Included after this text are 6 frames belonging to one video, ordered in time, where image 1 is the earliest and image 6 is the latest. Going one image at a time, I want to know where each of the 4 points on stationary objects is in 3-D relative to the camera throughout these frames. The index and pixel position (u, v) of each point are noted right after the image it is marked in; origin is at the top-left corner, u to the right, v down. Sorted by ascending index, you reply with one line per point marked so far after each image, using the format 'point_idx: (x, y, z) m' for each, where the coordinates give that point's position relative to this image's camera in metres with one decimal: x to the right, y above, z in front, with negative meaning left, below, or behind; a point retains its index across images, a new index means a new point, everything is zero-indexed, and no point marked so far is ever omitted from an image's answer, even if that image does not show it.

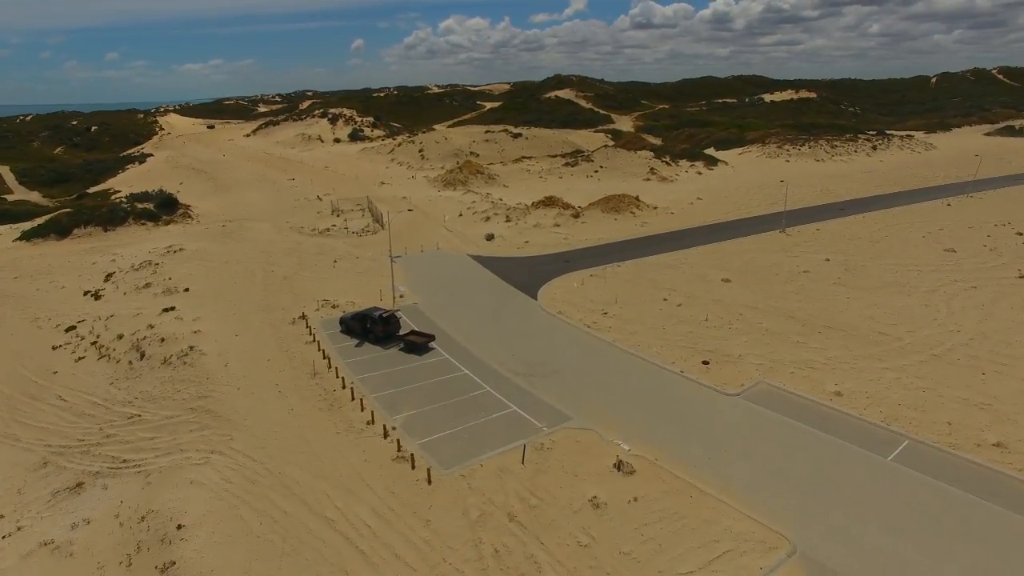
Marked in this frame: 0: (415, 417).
0: (-2.8, -3.9, +19.3) m
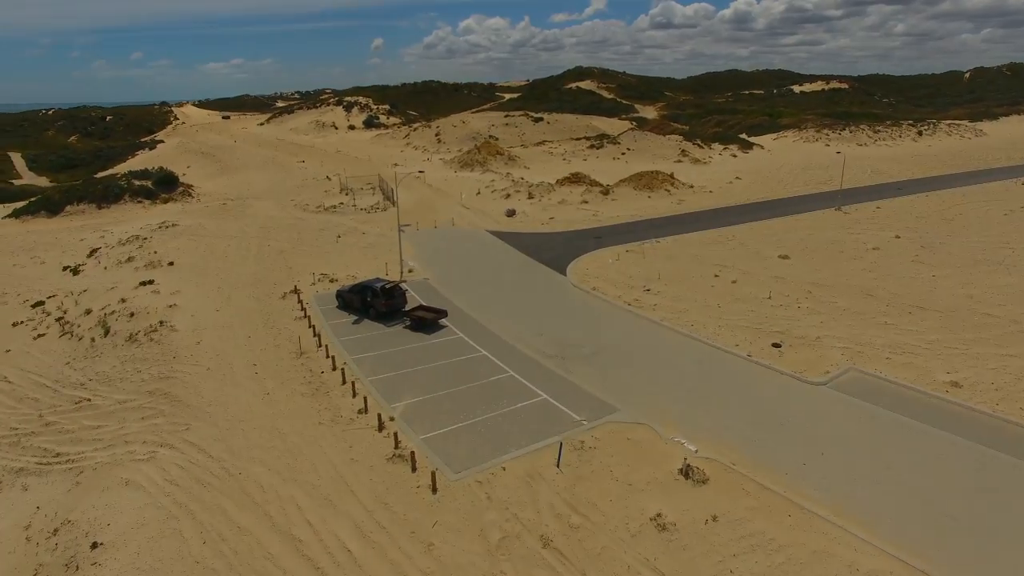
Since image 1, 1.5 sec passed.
0: (-2.1, -2.8, +15.3) m
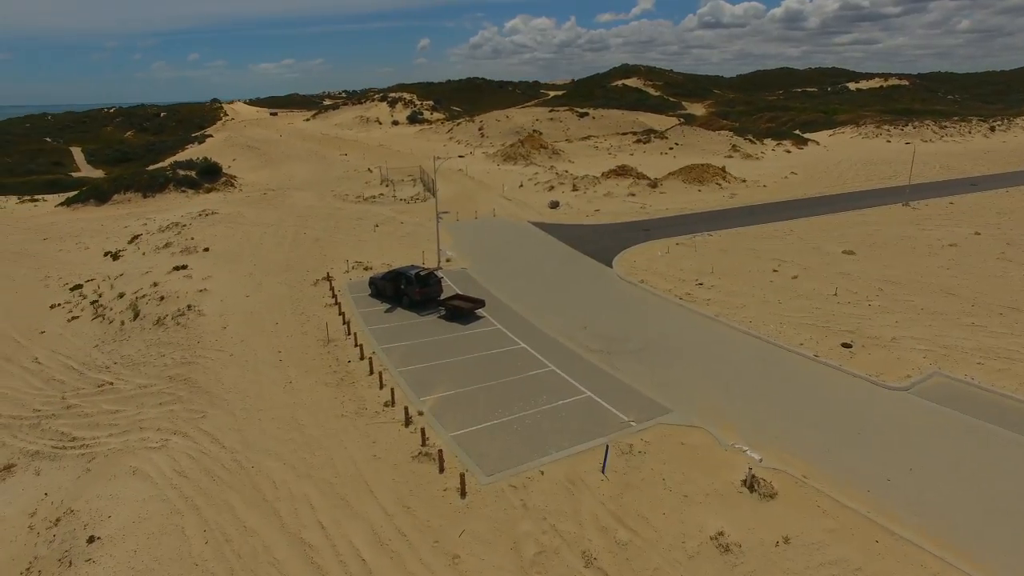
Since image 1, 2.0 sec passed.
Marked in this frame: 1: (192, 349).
0: (-1.3, -2.4, +14.0) m
1: (-8.8, -1.7, +17.9) m
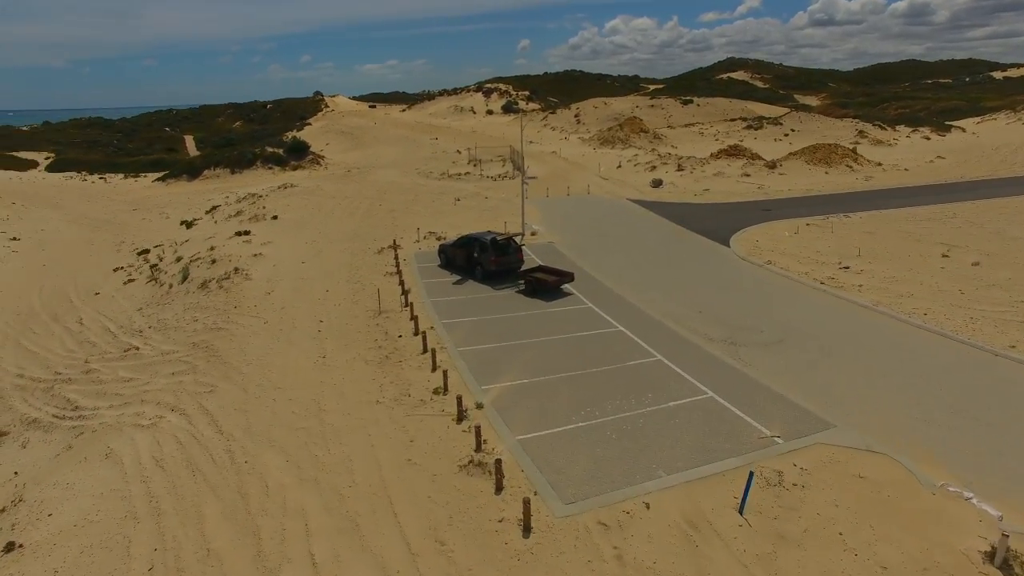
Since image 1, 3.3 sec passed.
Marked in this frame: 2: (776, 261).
0: (+0.2, -1.7, +10.5) m
1: (-6.7, -0.6, +15.4) m
2: (+7.5, +0.8, +18.5) m
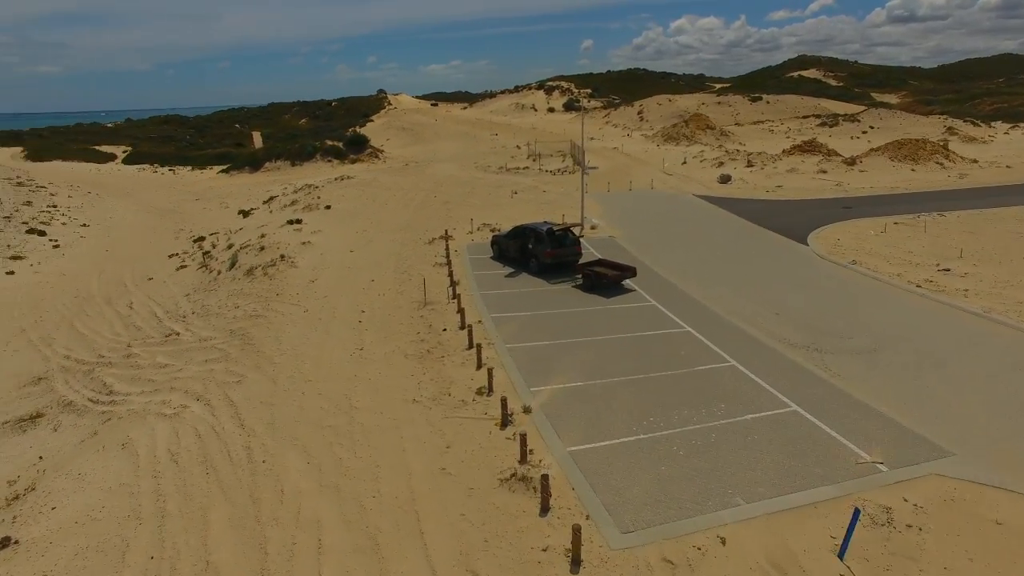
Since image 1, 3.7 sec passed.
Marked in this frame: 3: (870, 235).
0: (+0.9, -1.5, +9.3) m
1: (-5.5, -0.3, +14.7) m
2: (+8.9, +0.7, +16.6) m
3: (+10.5, +1.6, +19.2) m
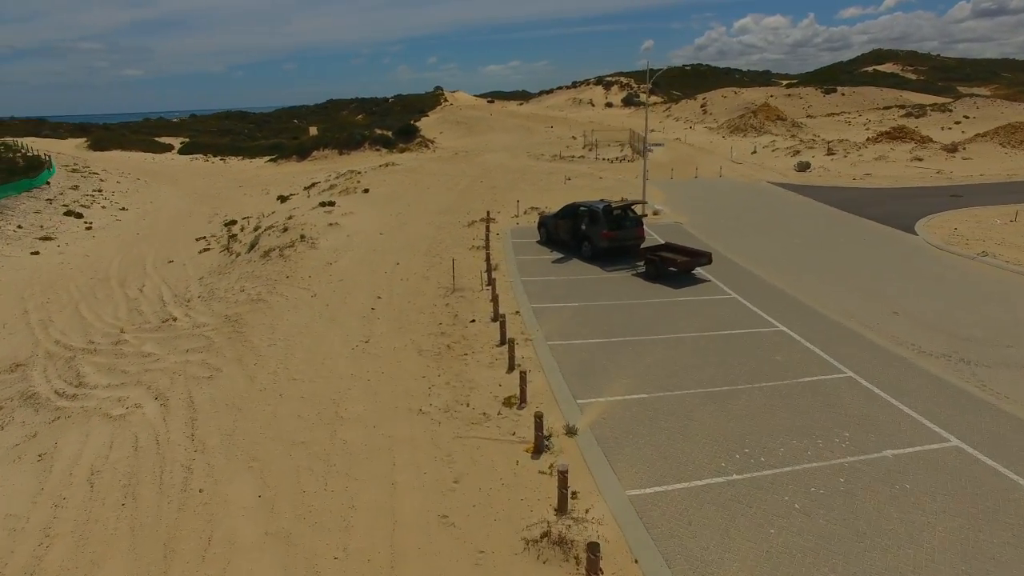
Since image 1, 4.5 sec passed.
0: (+1.3, -1.3, +6.8) m
1: (-4.6, +0.1, +12.8) m
2: (+10.0, +0.7, +13.5) m
3: (+11.8, +1.6, +16.0) m
